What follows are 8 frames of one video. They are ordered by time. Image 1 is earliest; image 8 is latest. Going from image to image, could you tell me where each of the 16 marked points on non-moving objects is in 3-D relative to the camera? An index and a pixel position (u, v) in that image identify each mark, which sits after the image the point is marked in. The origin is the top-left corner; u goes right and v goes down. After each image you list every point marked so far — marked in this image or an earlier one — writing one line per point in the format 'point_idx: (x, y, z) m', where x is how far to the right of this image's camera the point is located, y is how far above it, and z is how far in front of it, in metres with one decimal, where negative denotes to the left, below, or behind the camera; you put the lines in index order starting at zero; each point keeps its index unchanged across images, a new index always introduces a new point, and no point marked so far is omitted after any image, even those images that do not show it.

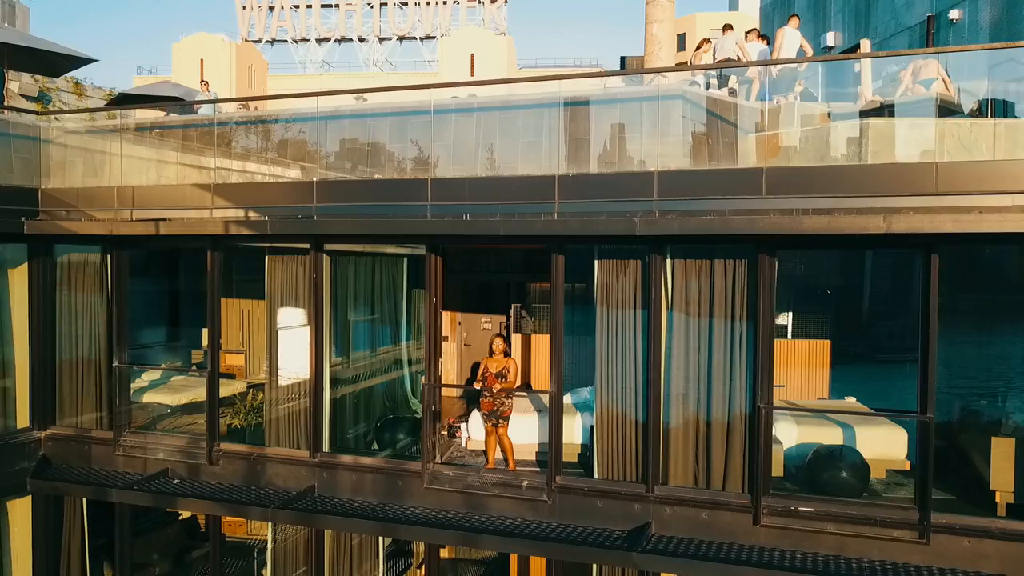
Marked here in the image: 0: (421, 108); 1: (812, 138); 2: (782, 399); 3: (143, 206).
0: (-0.8, +1.6, +7.0) m
1: (+2.3, +1.1, +5.7) m
2: (+2.2, -0.9, +5.9) m
3: (-3.7, +0.8, +7.8) m
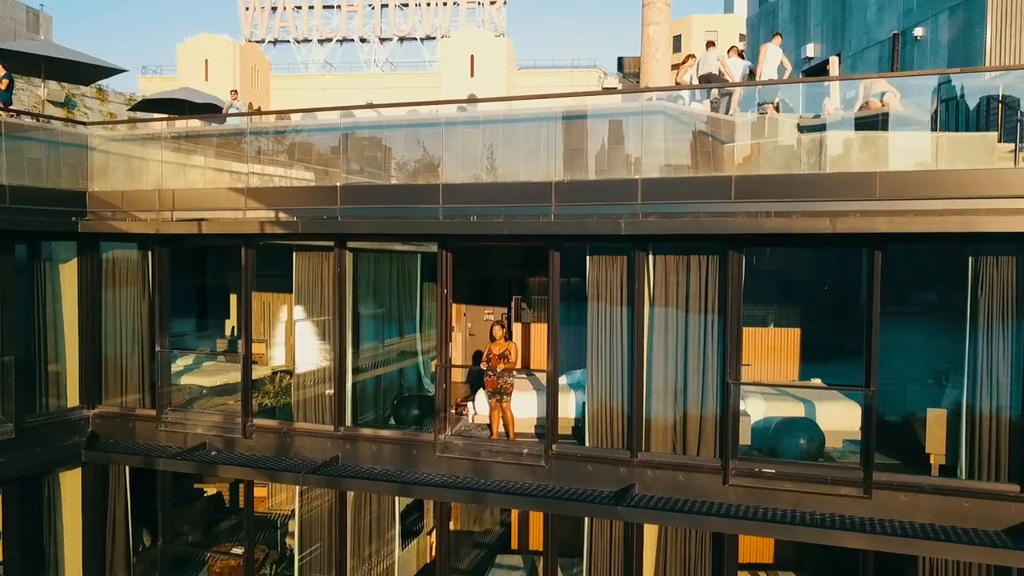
0: (-0.8, +1.7, +7.9) m
1: (+2.3, +1.2, +6.6) m
2: (+2.2, -0.8, +6.8) m
3: (-3.6, +0.9, +8.7) m
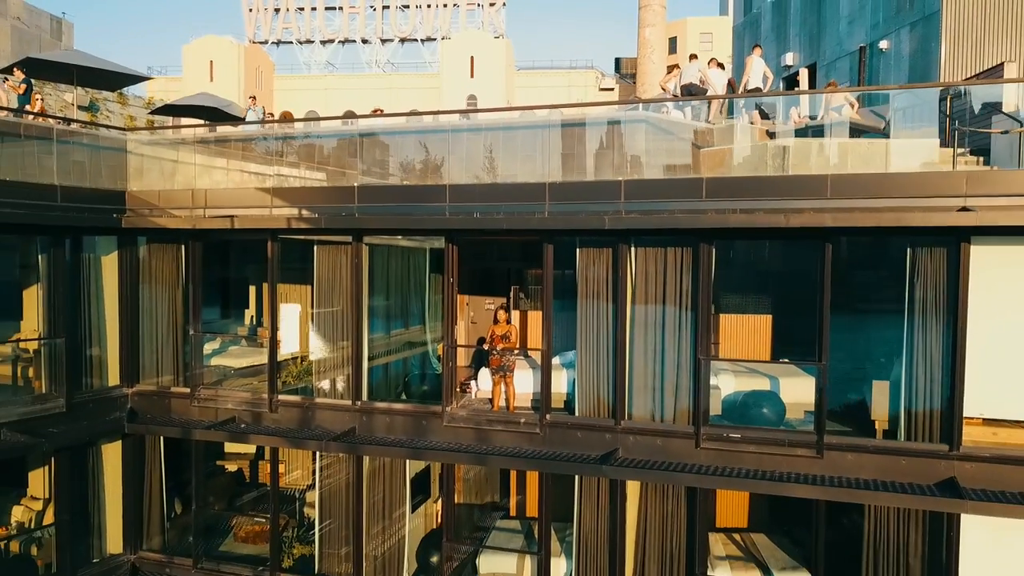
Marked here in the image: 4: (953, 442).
0: (-0.8, +1.8, +8.8) m
1: (+2.3, +1.3, +7.5) m
2: (+2.2, -0.7, +7.7) m
3: (-3.7, +1.0, +9.6) m
4: (+3.9, -1.3, +7.0) m
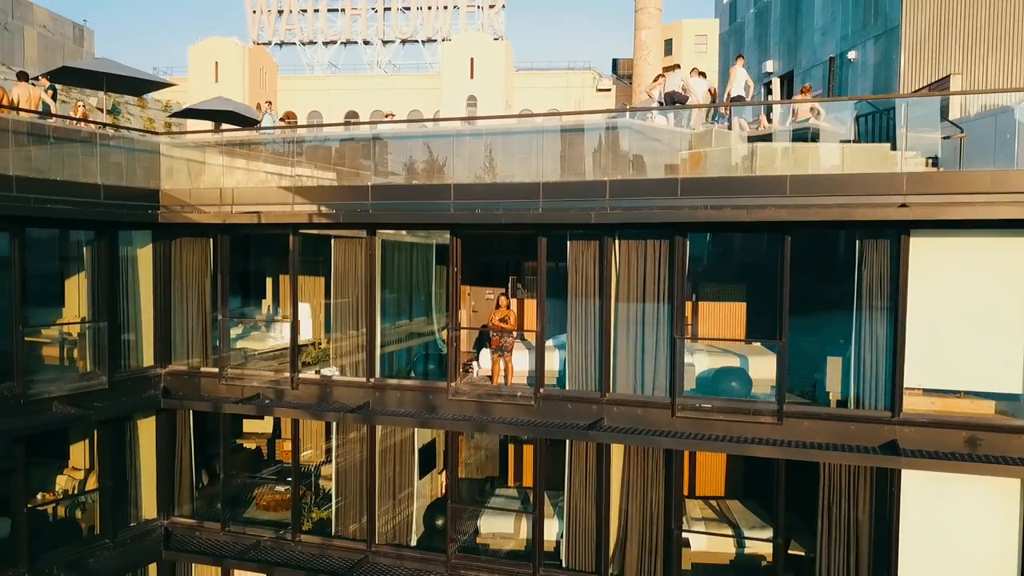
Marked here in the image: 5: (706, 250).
0: (-0.8, +1.9, +9.8) m
1: (+2.3, +1.4, +8.6) m
2: (+2.1, -0.6, +8.7) m
3: (-3.7, +1.2, +10.6) m
4: (+3.9, -1.2, +8.0) m
5: (+2.1, +0.4, +8.6) m
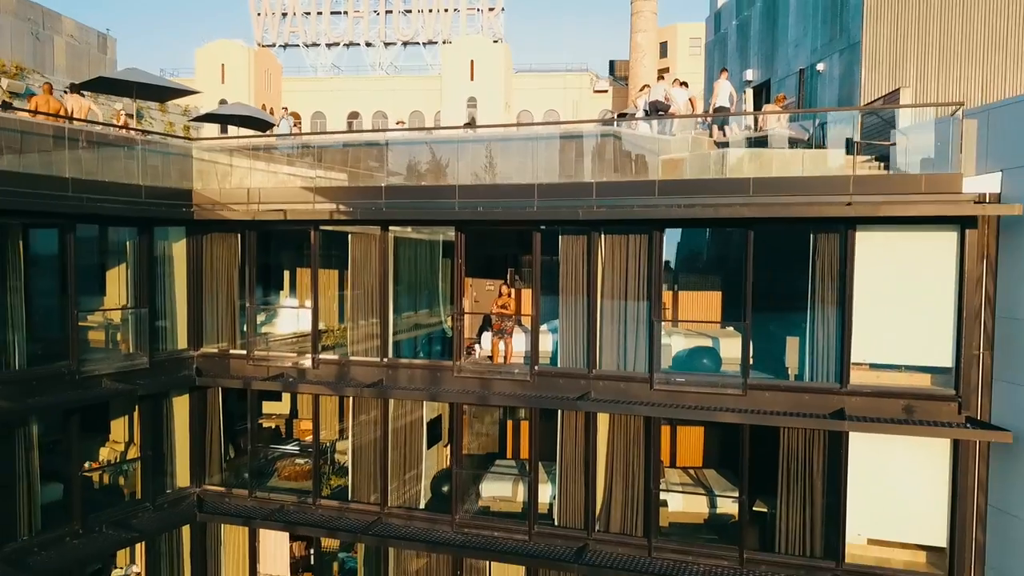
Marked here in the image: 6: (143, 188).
0: (-0.9, +2.1, +11.0) m
1: (+2.3, +1.6, +9.7) m
2: (+2.1, -0.4, +9.9) m
3: (-3.7, +1.3, +11.8) m
4: (+3.8, -1.1, +9.2) m
5: (+2.1, +0.6, +9.8) m
6: (-5.3, +1.4, +11.4) m
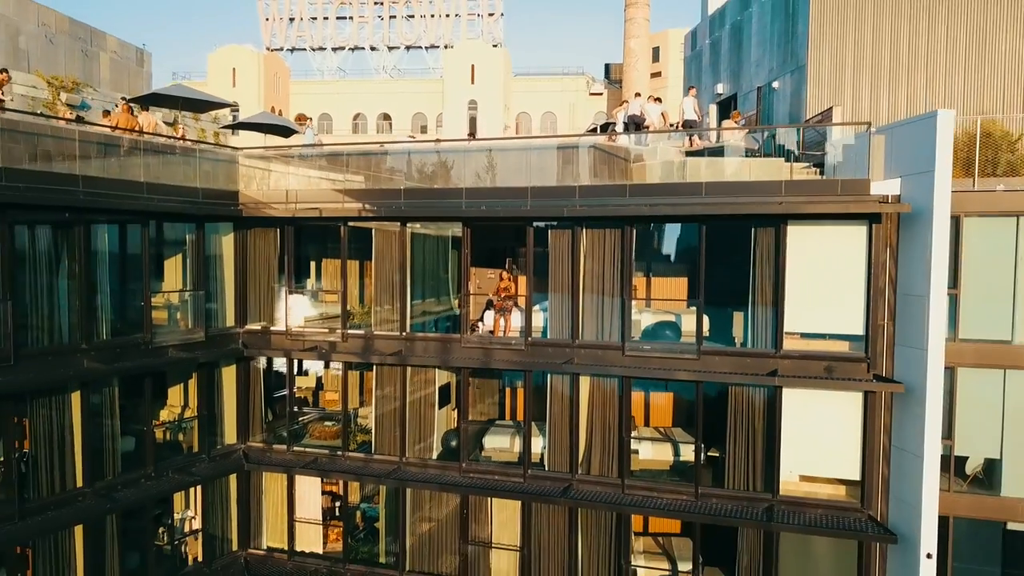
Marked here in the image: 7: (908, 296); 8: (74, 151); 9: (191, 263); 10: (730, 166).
0: (-0.9, +2.3, +13.2) m
1: (+2.2, +1.8, +11.9) m
2: (+2.1, -0.2, +12.1) m
3: (-3.8, +1.5, +14.0) m
4: (+3.8, -0.8, +11.4) m
5: (+2.1, +0.8, +12.0) m
6: (-5.4, +1.7, +13.6) m
7: (+5.3, -0.1, +10.7) m
8: (-6.4, +2.0, +11.5) m
9: (-5.6, +0.4, +13.7) m
10: (+3.1, +1.8, +11.6) m
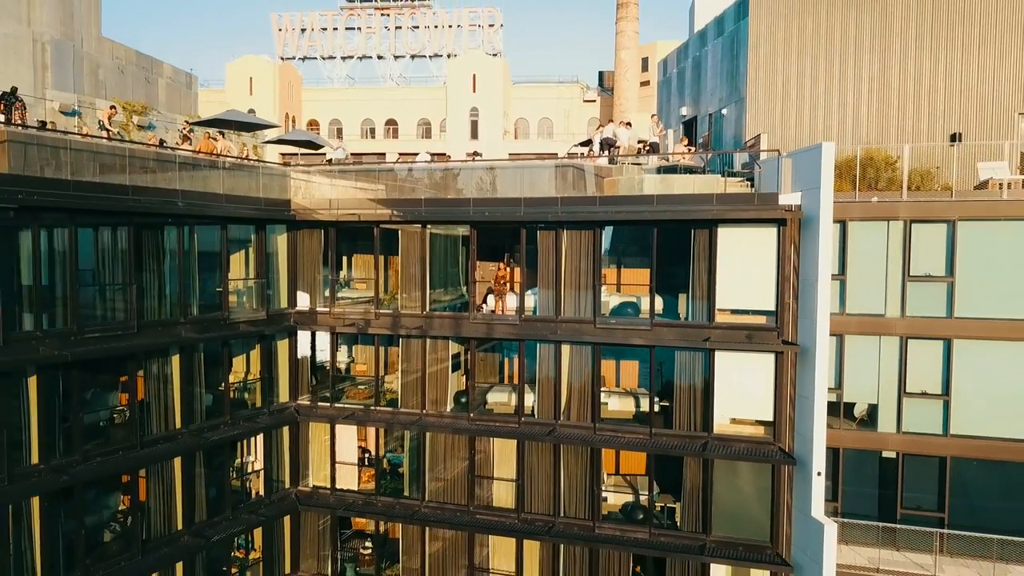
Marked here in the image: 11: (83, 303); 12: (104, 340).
0: (-1.0, +2.6, +16.7) m
1: (+2.2, +2.0, +15.4) m
2: (+2.0, +0.1, +15.6) m
3: (-3.8, +1.8, +17.5) m
4: (+3.7, -0.6, +14.9) m
5: (+2.0, +1.0, +15.5) m
6: (-5.4, +1.9, +17.1) m
7: (+5.3, +0.1, +14.2) m
8: (-6.4, +2.2, +15.1) m
9: (-5.6, +0.7, +17.3) m
10: (+3.1, +2.0, +15.1) m
11: (-7.3, -0.3, +13.5) m
12: (-7.2, -0.9, +13.9) m
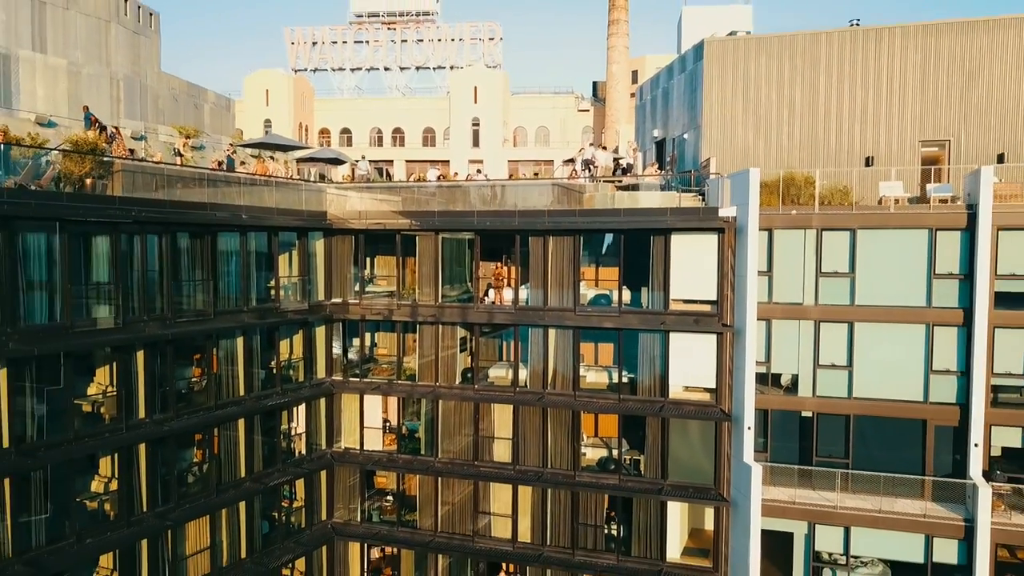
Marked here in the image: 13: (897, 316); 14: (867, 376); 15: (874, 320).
0: (-1.0, +2.7, +20.5) m
1: (+2.1, +2.2, +19.2) m
2: (+1.9, +0.2, +19.5) m
3: (-3.9, +1.9, +21.3) m
4: (+3.7, -0.5, +18.7) m
5: (+1.9, +1.2, +19.4) m
6: (-5.5, +2.0, +20.9) m
7: (+5.2, +0.3, +18.0) m
8: (-6.5, +2.3, +18.9) m
9: (-5.7, +0.8, +21.1) m
10: (+3.0, +2.1, +18.9) m
11: (-7.4, -0.1, +17.3) m
12: (-7.2, -0.8, +17.7) m
13: (+8.5, -0.6, +17.5) m
14: (+8.0, -2.0, +17.9) m
15: (+8.1, -0.7, +17.7) m
